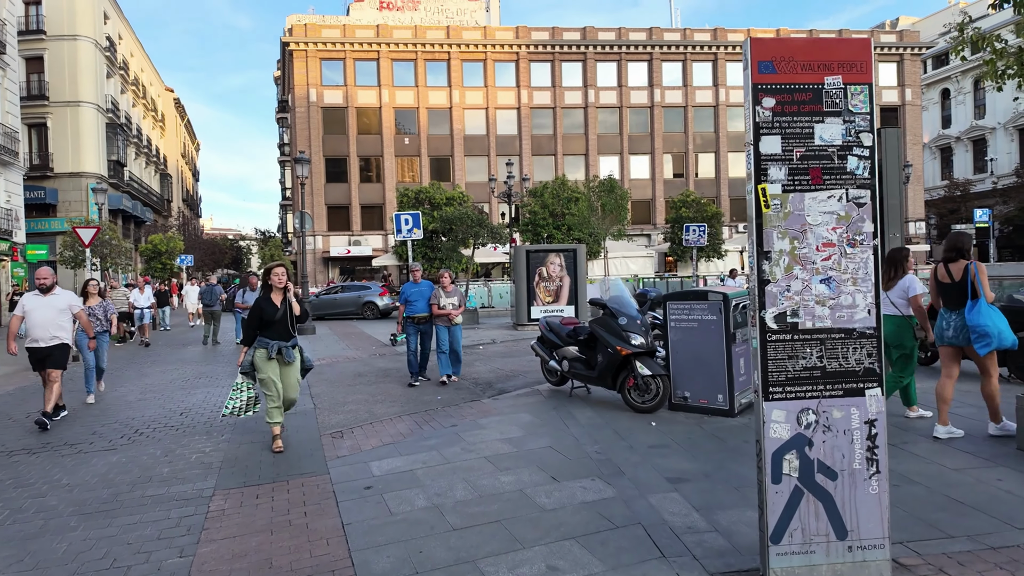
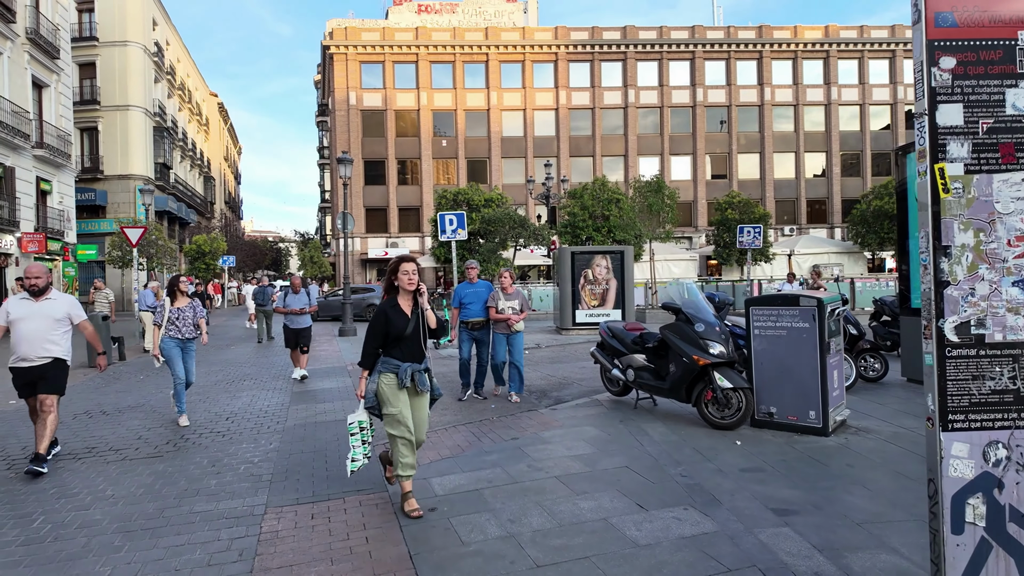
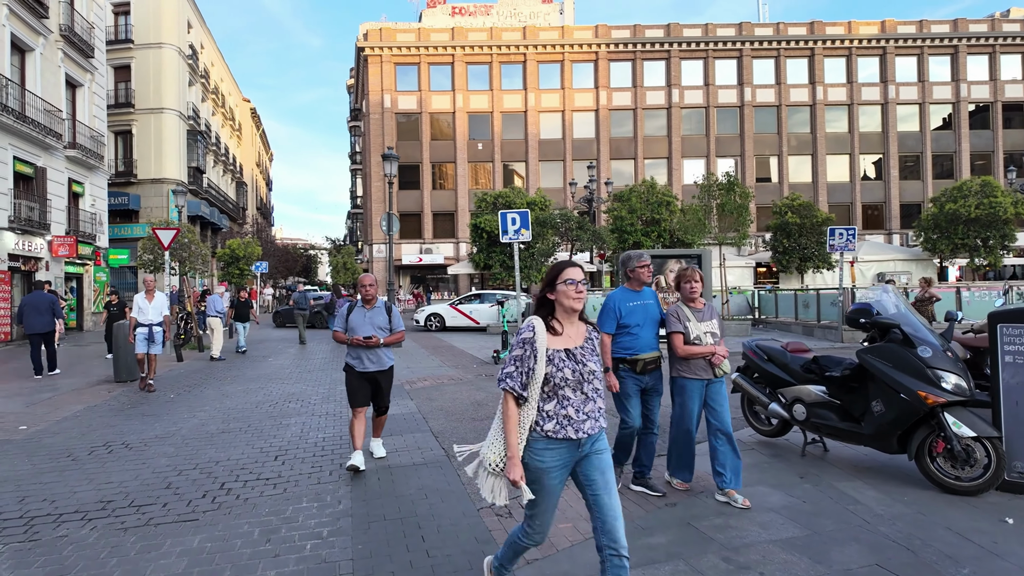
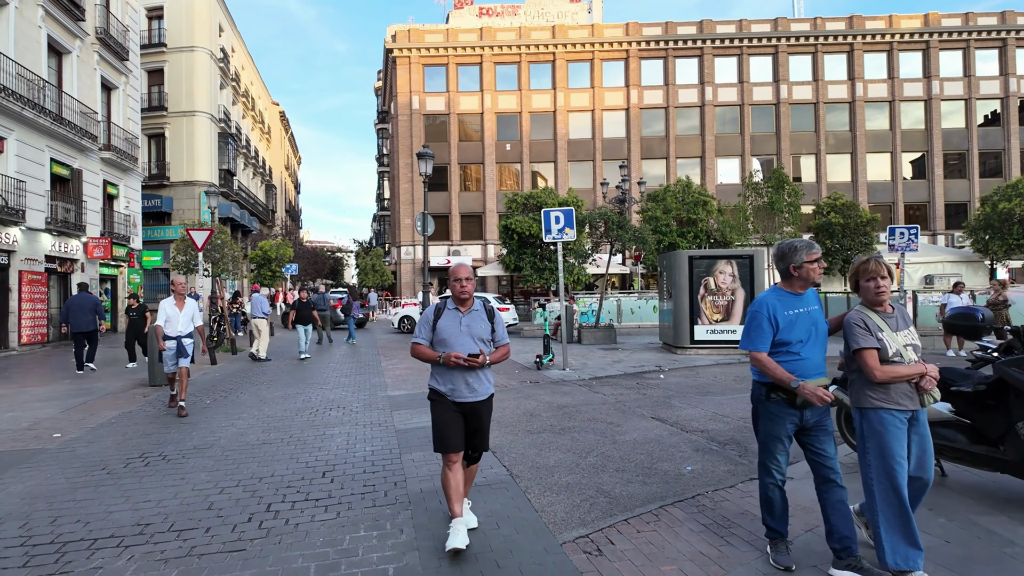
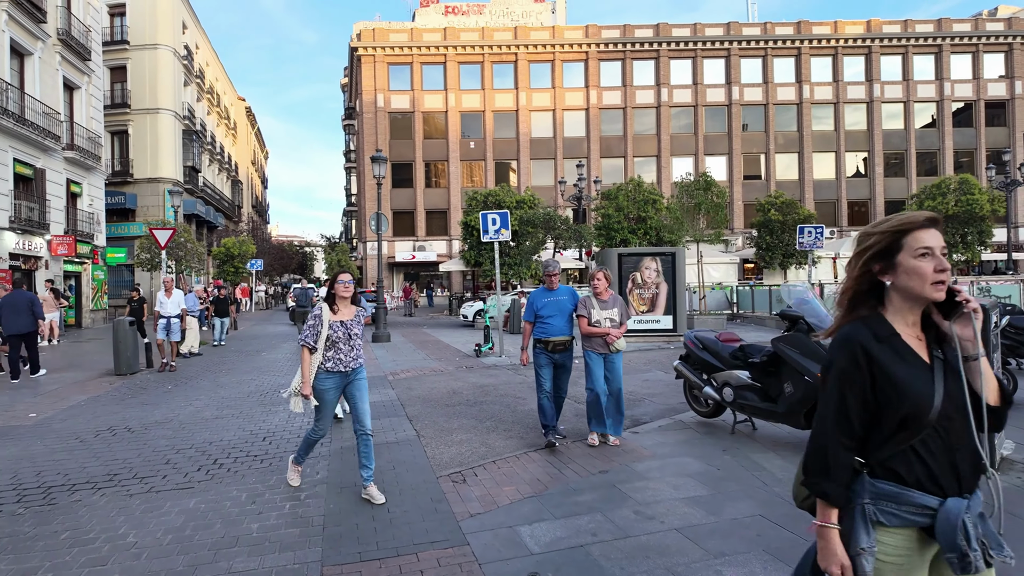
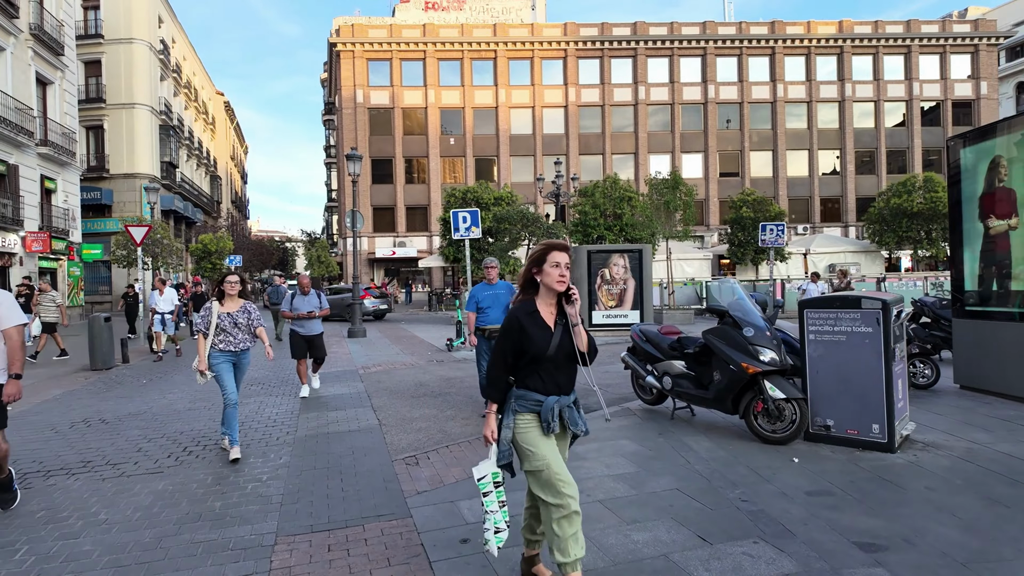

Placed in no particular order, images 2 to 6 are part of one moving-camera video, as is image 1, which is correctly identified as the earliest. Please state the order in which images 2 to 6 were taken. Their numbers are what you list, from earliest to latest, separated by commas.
2, 6, 5, 3, 4
